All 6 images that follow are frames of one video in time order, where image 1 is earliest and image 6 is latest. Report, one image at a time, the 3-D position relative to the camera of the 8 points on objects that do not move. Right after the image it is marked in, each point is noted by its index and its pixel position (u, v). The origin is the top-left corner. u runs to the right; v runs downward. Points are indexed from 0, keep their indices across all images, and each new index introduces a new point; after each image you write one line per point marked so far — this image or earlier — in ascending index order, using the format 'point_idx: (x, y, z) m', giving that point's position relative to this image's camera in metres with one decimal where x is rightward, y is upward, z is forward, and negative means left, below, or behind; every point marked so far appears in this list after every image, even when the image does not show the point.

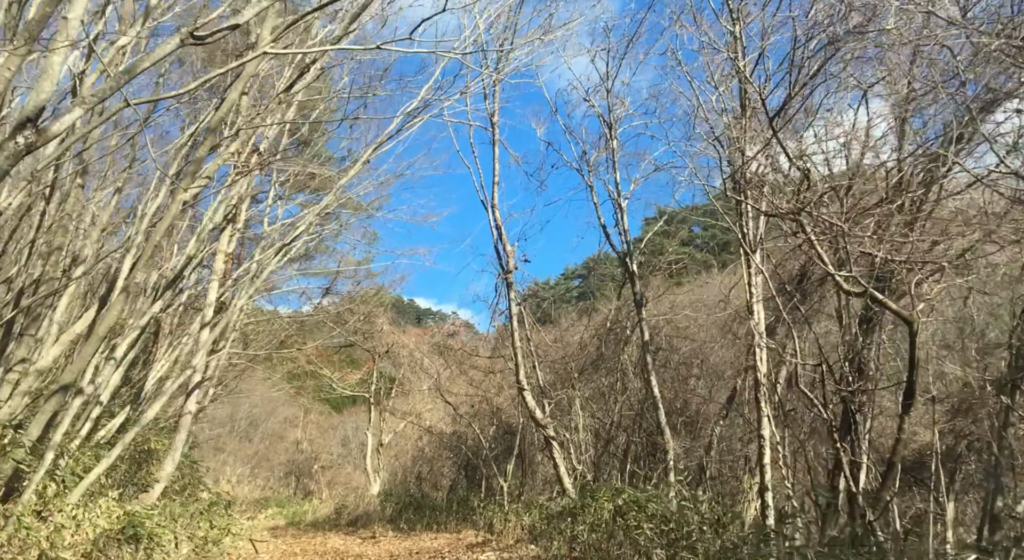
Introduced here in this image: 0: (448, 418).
0: (-1.3, -2.8, +16.0) m
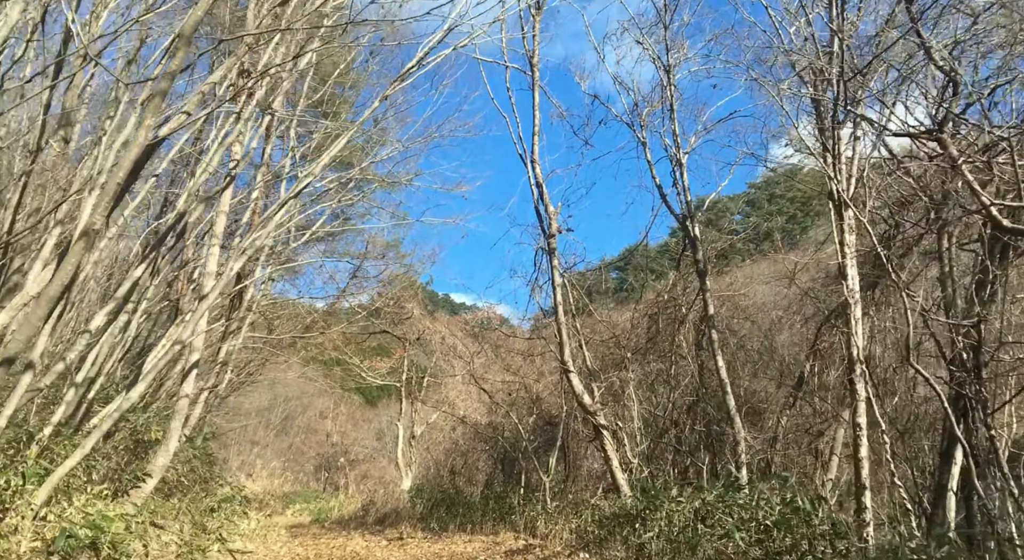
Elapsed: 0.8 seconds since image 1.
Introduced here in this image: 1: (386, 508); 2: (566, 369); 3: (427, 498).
0: (-0.5, -2.4, +14.9) m
1: (-2.1, -3.9, +13.4) m
2: (+0.6, -0.9, +8.3) m
3: (-1.3, -3.5, +12.6) m
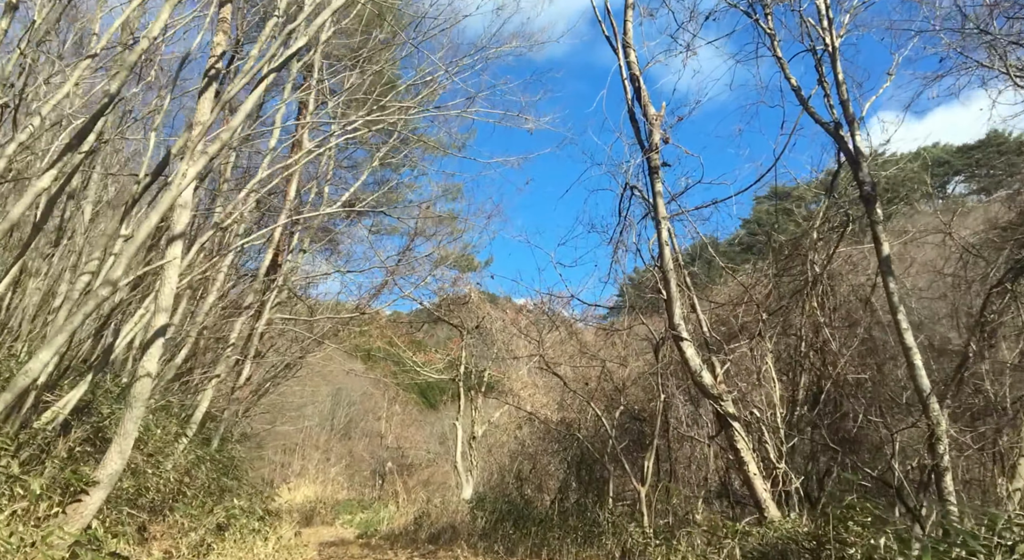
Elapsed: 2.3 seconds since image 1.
0: (+0.7, -2.0, +12.6) m
1: (-1.0, -3.4, +11.2) m
2: (+1.2, -0.4, +6.0) m
3: (-0.3, -3.0, +10.4) m
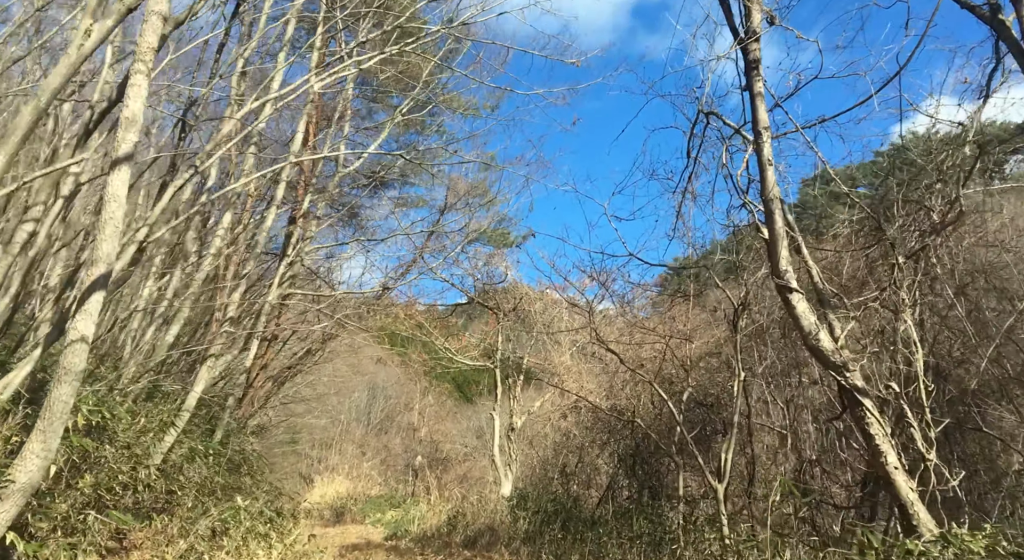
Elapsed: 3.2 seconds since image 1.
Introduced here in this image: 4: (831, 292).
0: (+1.3, -1.5, +11.2) m
1: (-0.4, -3.1, +9.9) m
2: (+1.5, 0.0, +4.6) m
3: (+0.3, -2.6, +9.1) m
4: (+1.9, -0.1, +4.8) m
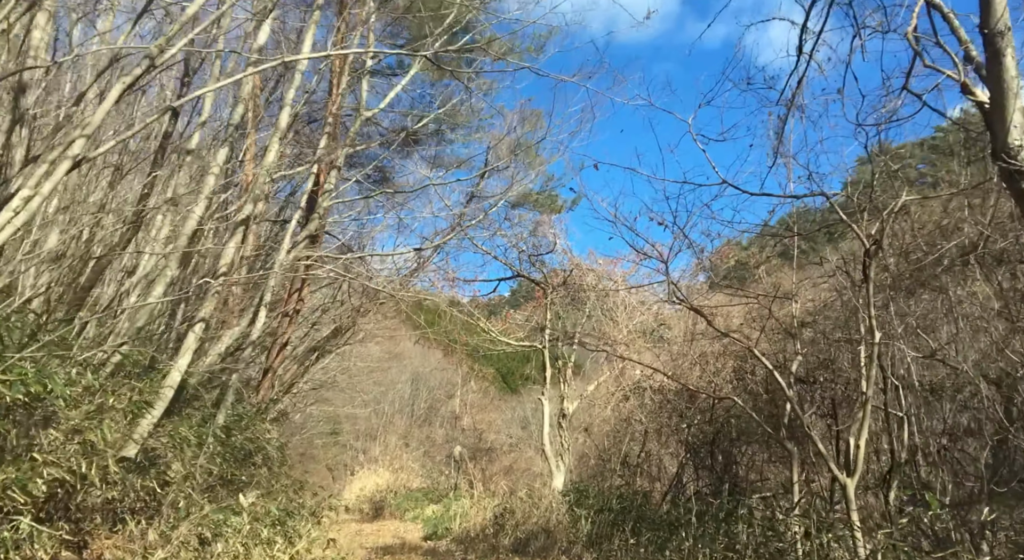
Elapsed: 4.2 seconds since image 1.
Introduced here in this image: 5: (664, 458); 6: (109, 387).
0: (+1.9, -1.1, +9.7) m
1: (+0.2, -2.6, +8.5) m
2: (+1.8, +0.4, +3.0) m
3: (+0.8, -2.2, +7.6) m
4: (+2.2, +0.4, +3.2) m
5: (+1.8, -2.1, +9.6) m
6: (-2.6, -0.7, +5.2) m
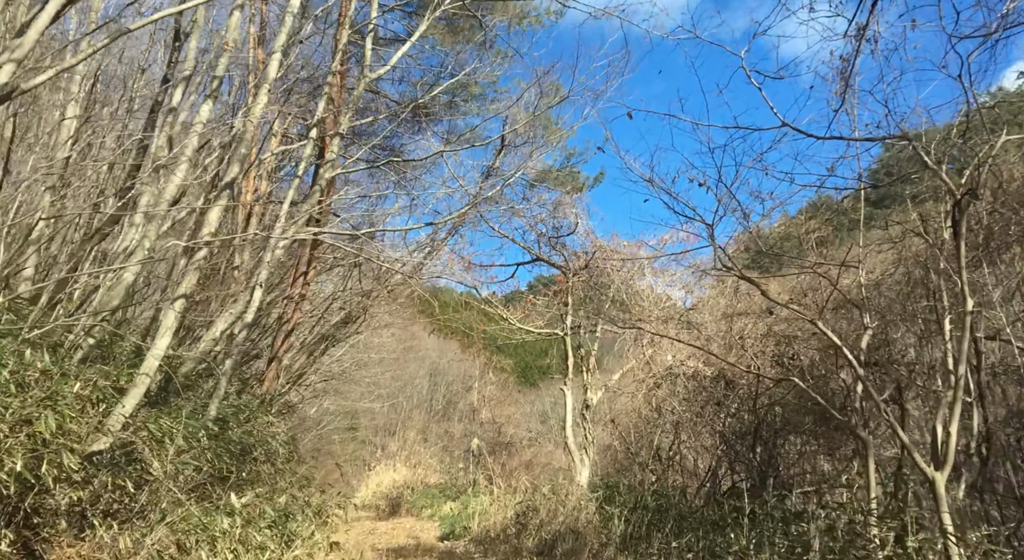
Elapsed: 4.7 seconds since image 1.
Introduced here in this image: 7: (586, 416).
0: (+2.2, -0.8, +8.9) m
1: (+0.4, -2.4, +7.7) m
2: (+1.9, +0.6, +2.2) m
3: (+1.0, -2.0, +6.9) m
4: (+2.3, +0.6, +2.4) m
5: (+2.1, -1.9, +8.8) m
6: (-2.5, -0.5, +4.5) m
7: (+1.1, -2.0, +11.9) m
